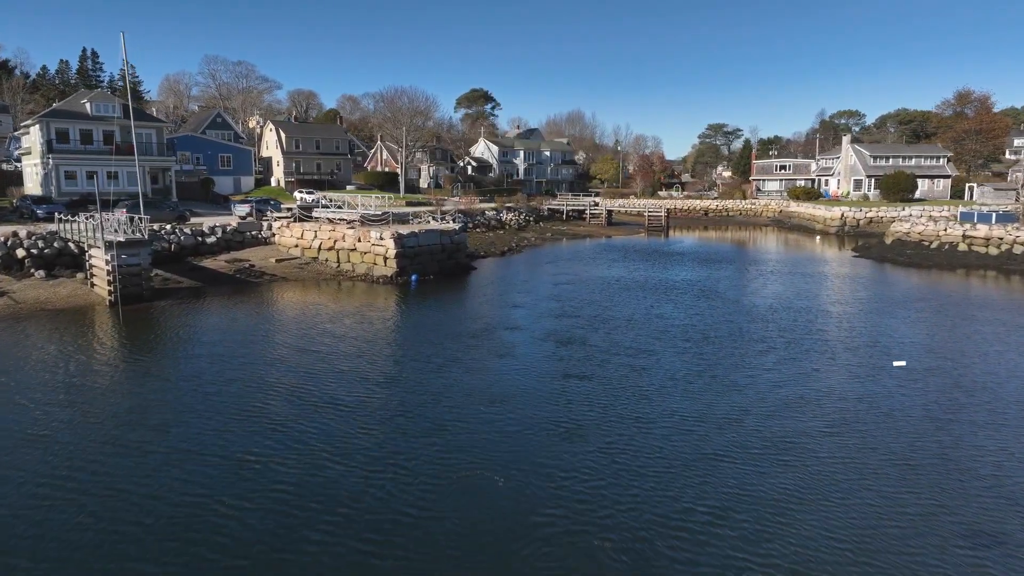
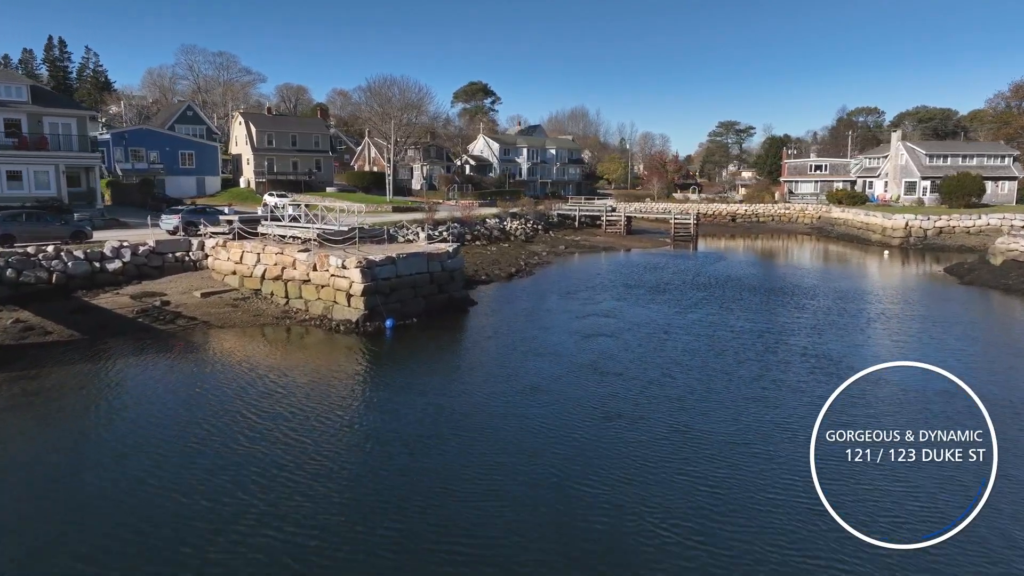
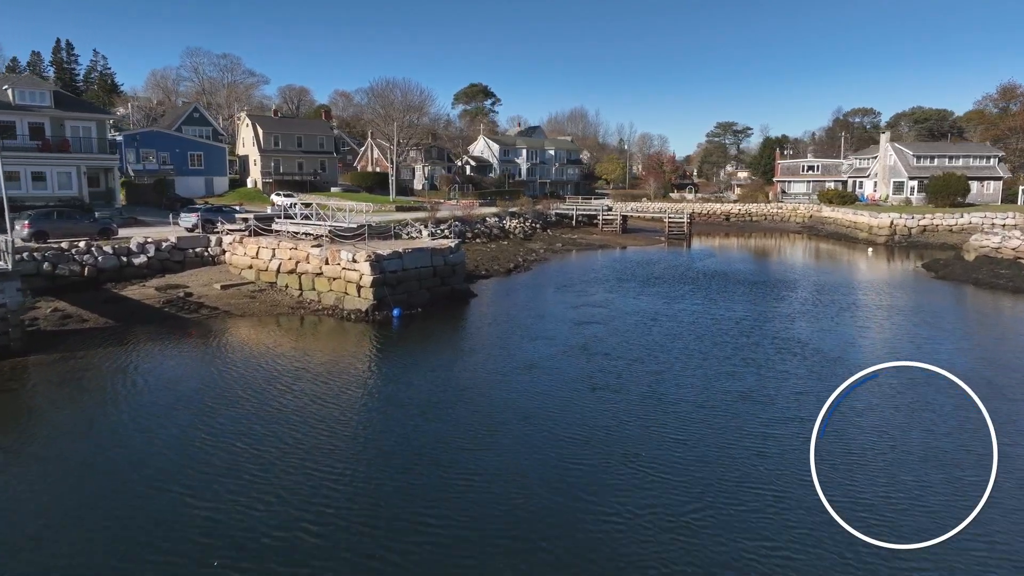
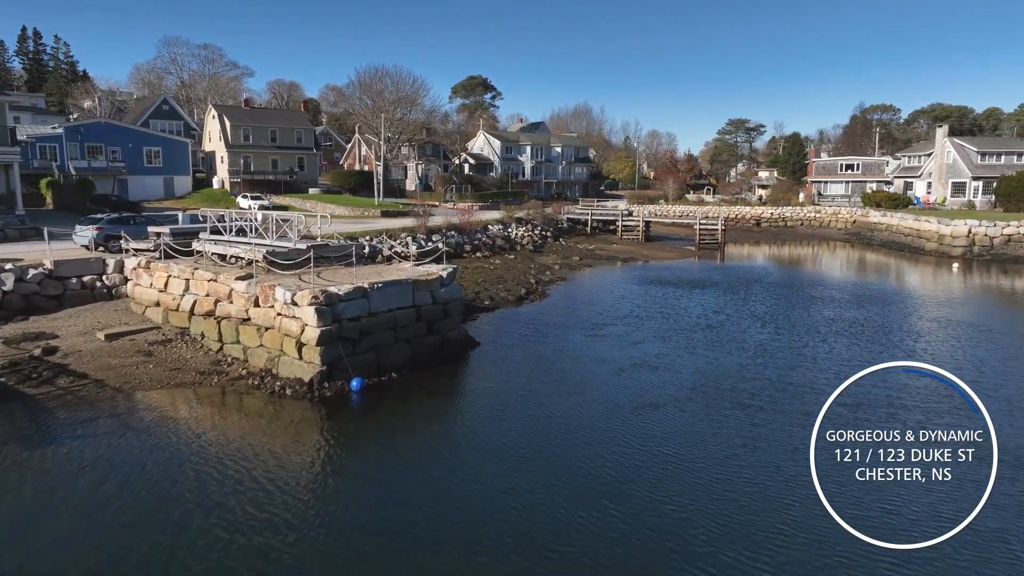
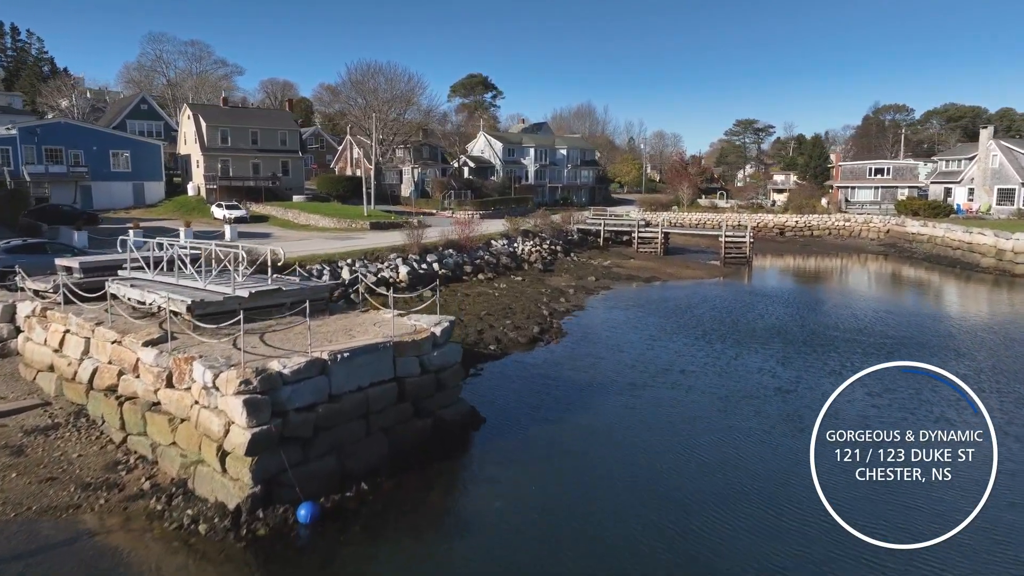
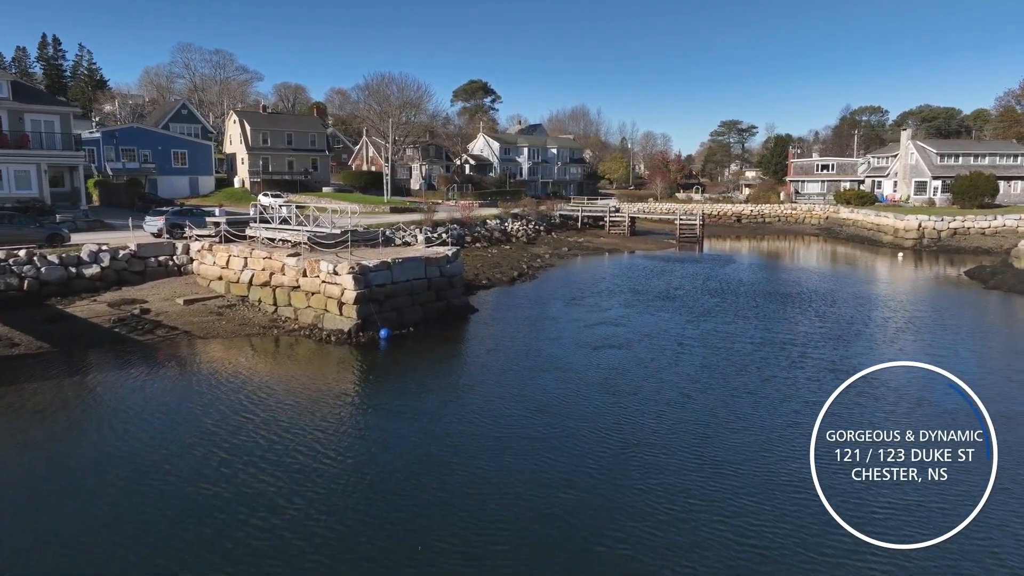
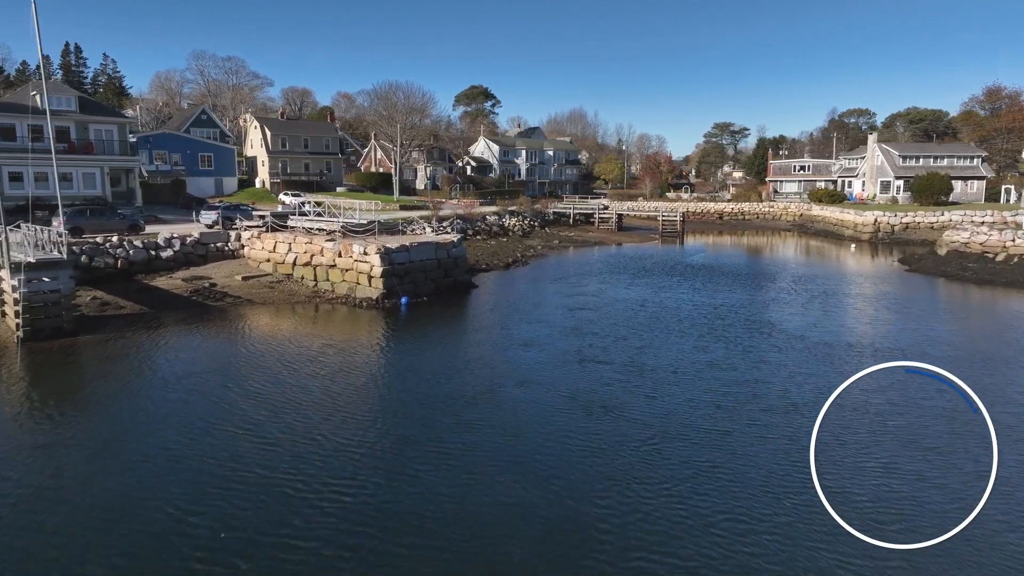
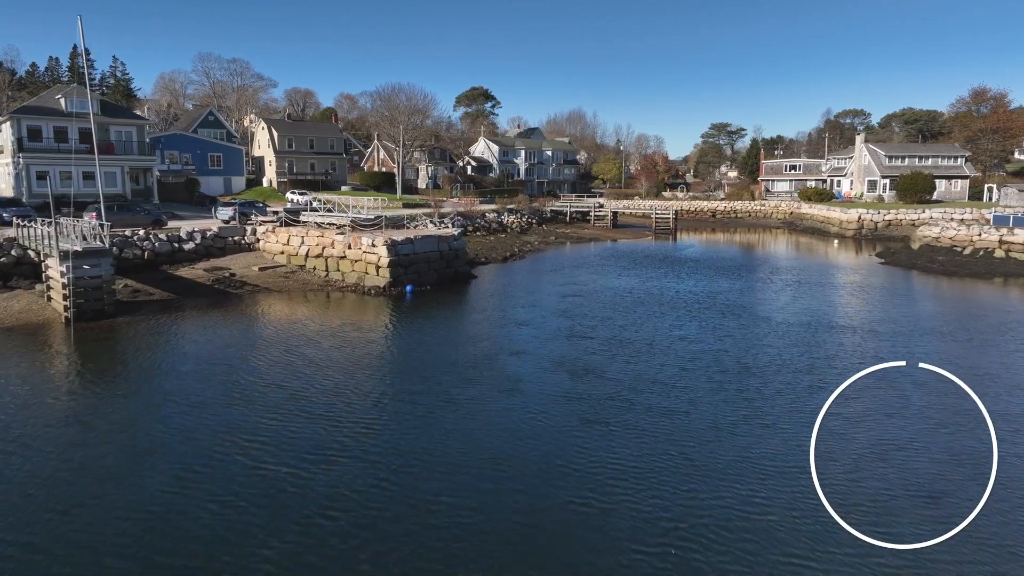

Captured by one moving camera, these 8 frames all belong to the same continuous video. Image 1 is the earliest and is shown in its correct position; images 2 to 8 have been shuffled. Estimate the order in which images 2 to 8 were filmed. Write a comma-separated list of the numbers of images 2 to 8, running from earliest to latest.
8, 7, 3, 2, 6, 4, 5
